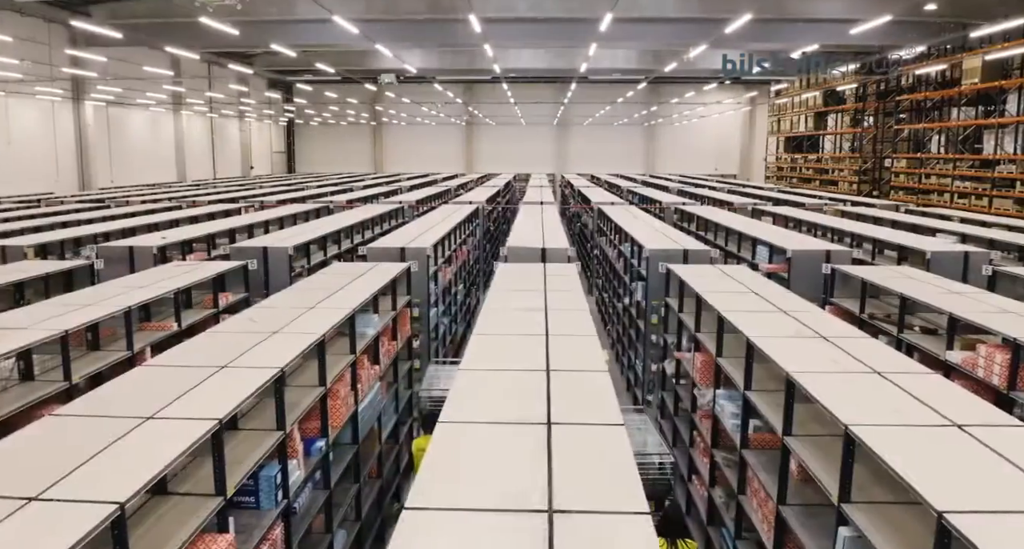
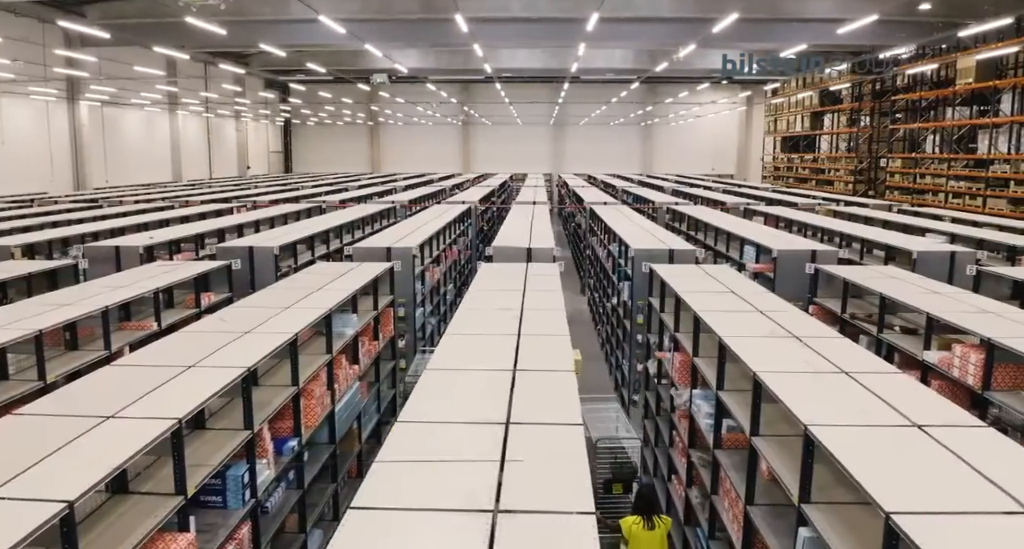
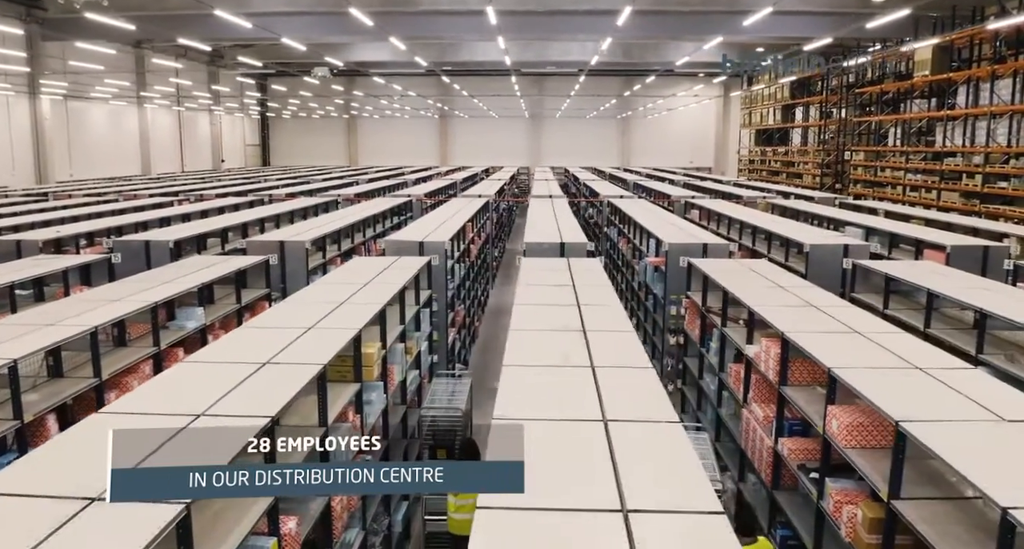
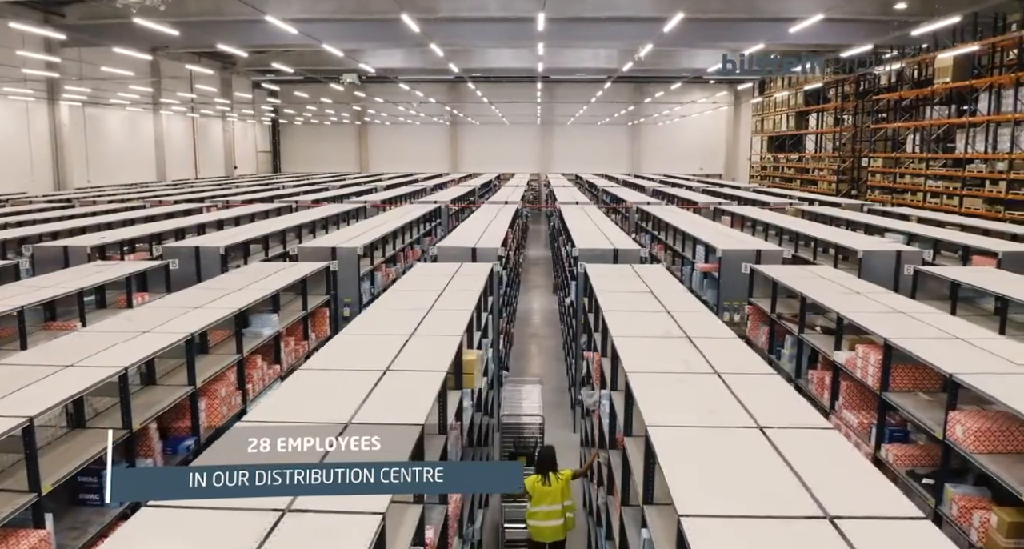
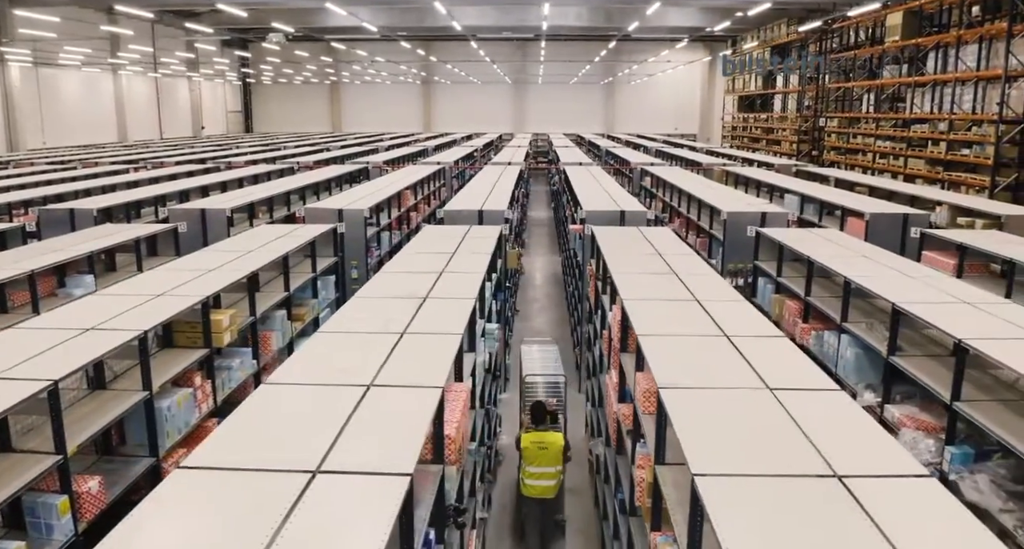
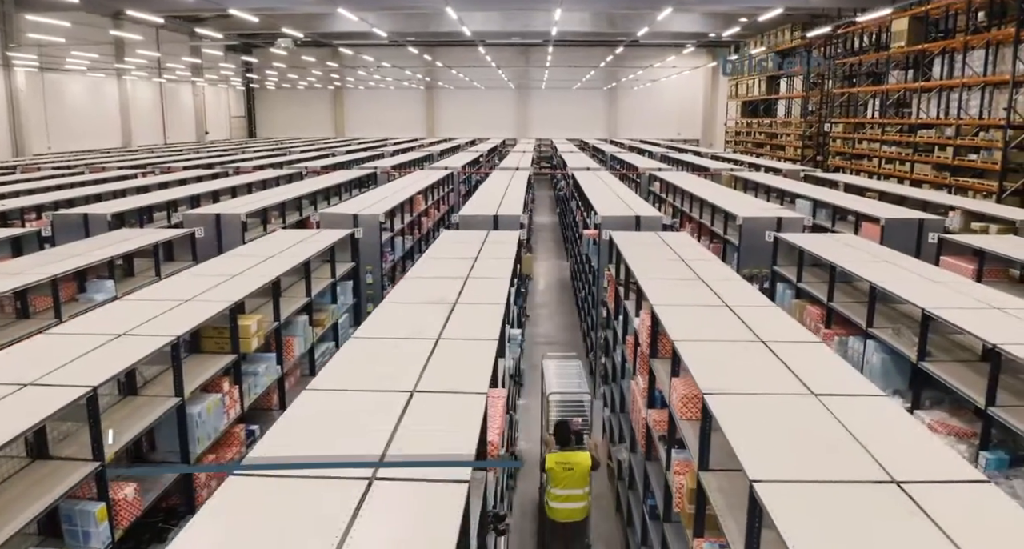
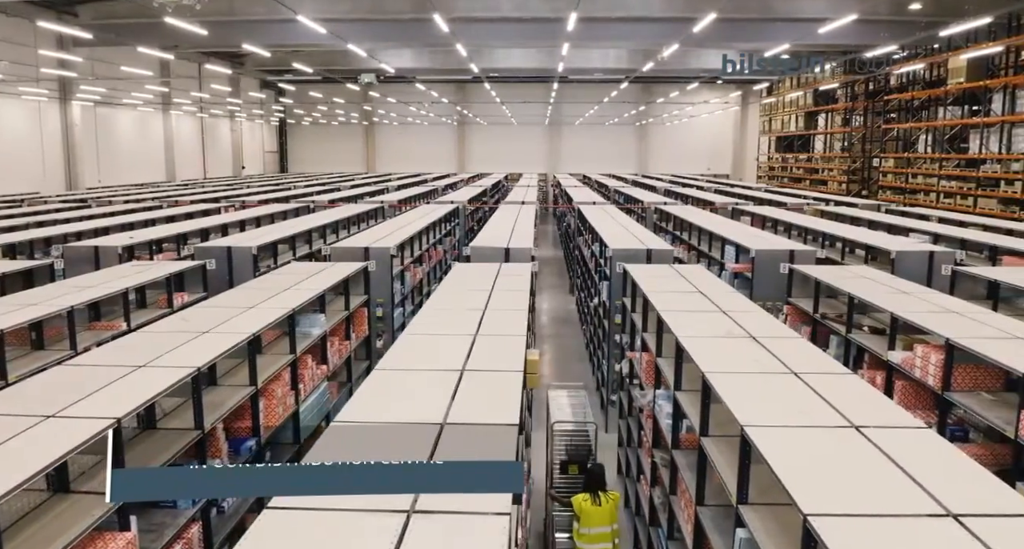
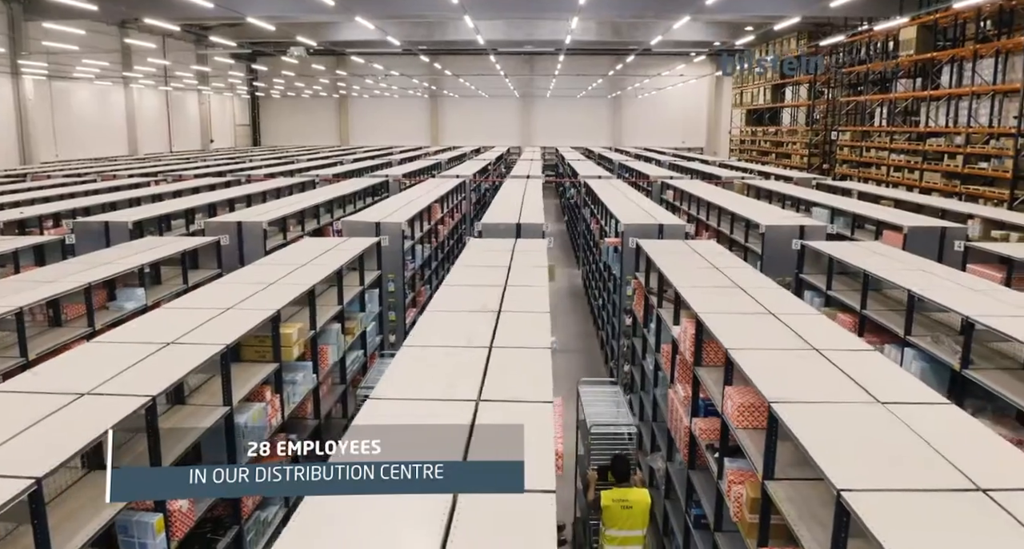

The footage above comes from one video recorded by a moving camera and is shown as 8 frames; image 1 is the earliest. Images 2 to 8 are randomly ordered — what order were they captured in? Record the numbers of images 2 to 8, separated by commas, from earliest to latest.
2, 7, 4, 3, 8, 6, 5
